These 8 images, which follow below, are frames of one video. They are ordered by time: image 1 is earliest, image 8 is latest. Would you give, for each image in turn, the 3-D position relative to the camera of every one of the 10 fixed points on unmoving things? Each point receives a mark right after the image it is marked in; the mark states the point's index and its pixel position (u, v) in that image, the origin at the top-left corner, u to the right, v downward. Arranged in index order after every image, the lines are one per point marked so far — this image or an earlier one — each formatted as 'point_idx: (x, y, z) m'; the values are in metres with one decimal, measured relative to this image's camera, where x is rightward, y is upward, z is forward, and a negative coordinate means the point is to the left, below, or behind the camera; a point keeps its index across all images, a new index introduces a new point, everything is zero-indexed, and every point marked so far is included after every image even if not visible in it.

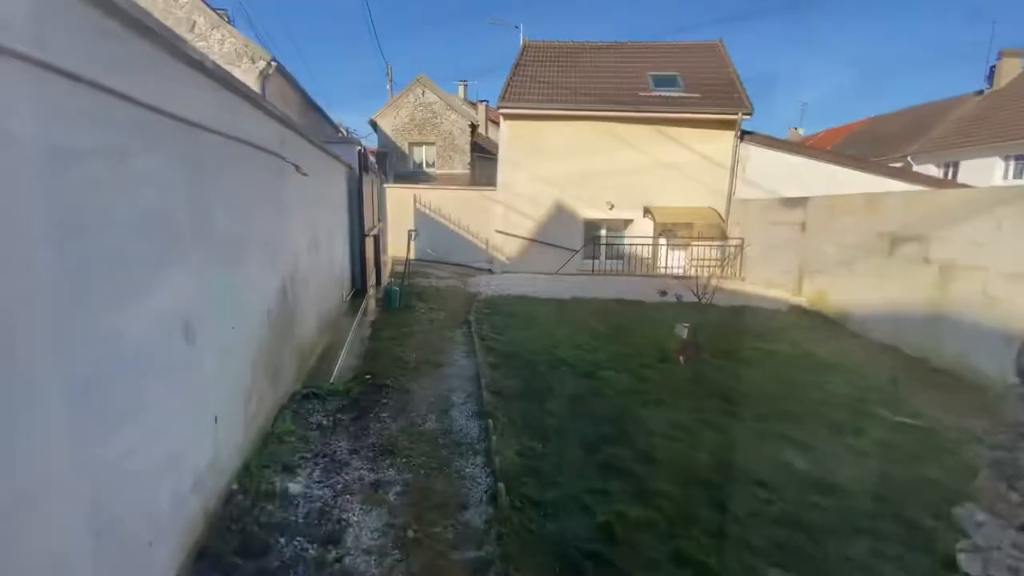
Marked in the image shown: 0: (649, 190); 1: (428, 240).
0: (+4.3, +3.1, +14.6) m
1: (-2.9, +1.6, +15.4) m
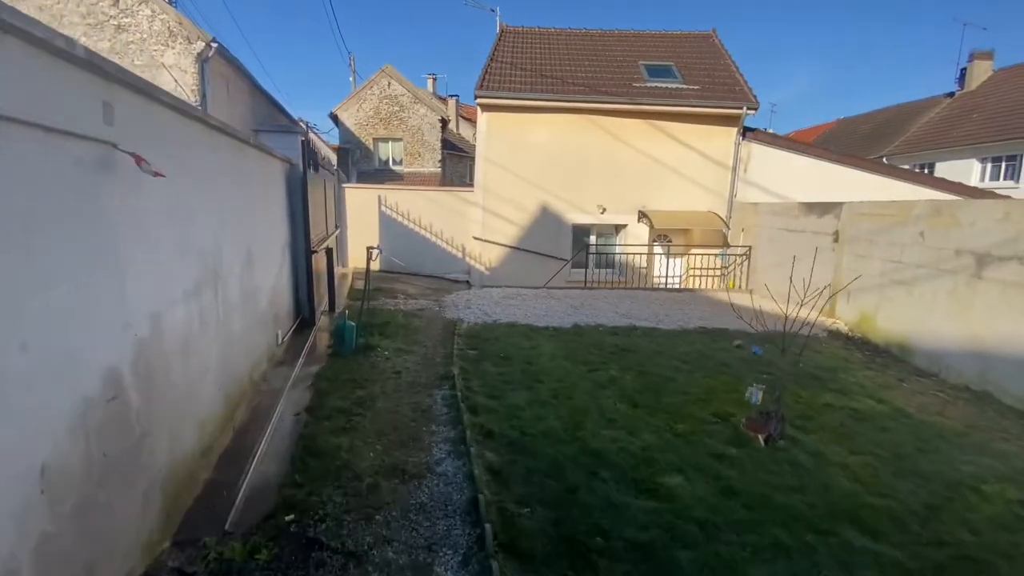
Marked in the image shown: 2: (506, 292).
0: (+3.7, +2.7, +13.1) m
1: (-3.5, +1.1, +13.4) m
2: (-0.2, -0.1, +10.6) m
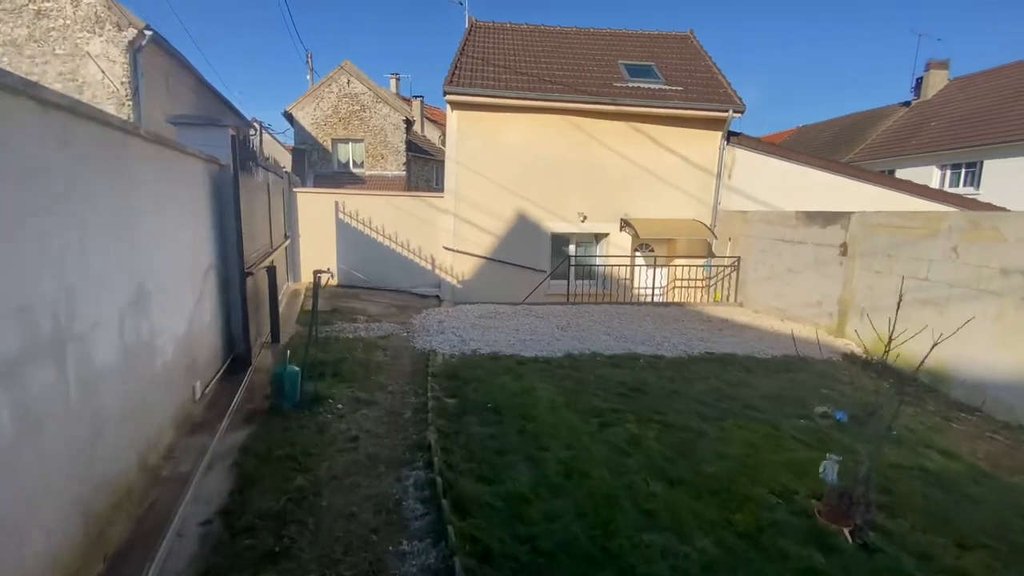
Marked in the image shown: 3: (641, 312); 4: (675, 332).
0: (+3.0, +2.4, +12.2) m
1: (-4.1, +0.7, +12.1) m
2: (-0.7, -0.4, +9.5) m
3: (+2.7, -0.5, +9.8) m
4: (+2.9, -0.8, +8.2) m
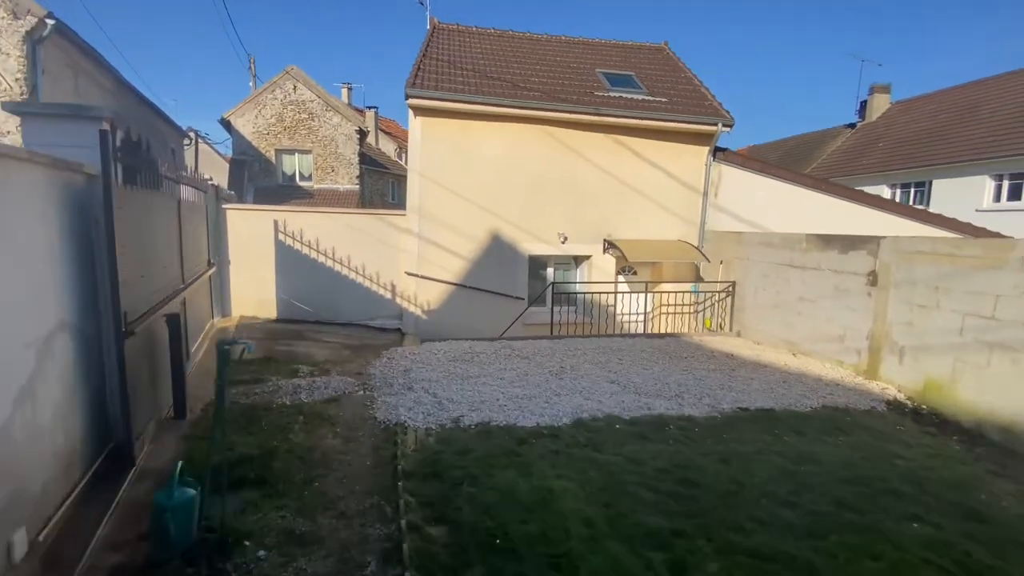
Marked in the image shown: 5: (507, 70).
0: (+2.4, +1.7, +11.1) m
1: (-4.7, 0.0, +10.2) m
2: (-1.0, -1.0, +7.9) m
3: (+2.3, -1.1, +8.6) m
4: (+2.6, -1.3, +7.0) m
5: (-0.1, +5.3, +11.4) m
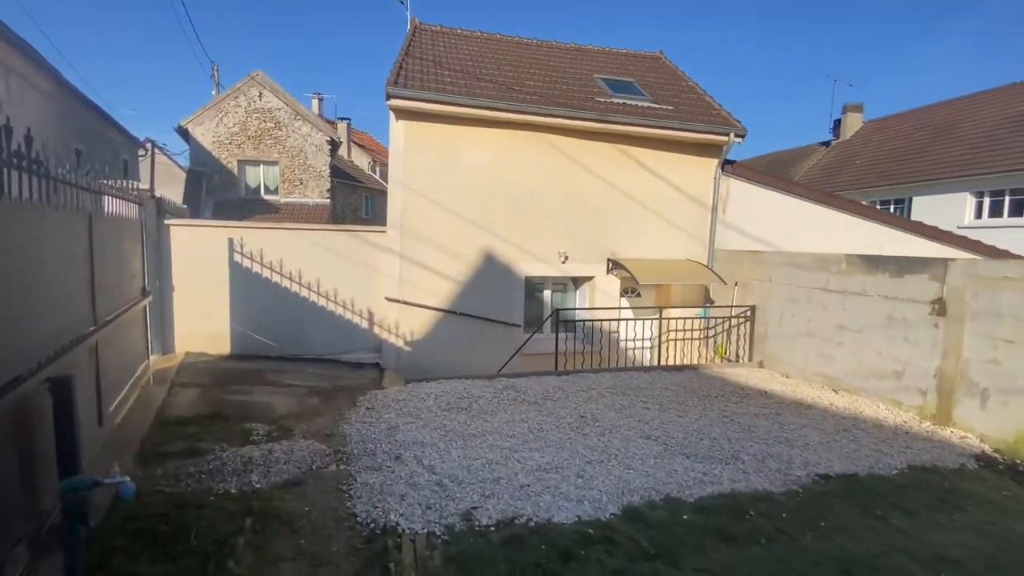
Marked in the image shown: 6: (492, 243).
0: (+2.2, +1.2, +10.0) m
1: (-4.8, -0.6, +8.7) m
2: (-0.9, -1.5, +6.6) m
3: (+2.3, -1.6, +7.4) m
4: (+2.7, -1.7, +5.8) m
5: (-0.3, +4.7, +10.3) m
6: (-0.4, +0.9, +9.3) m
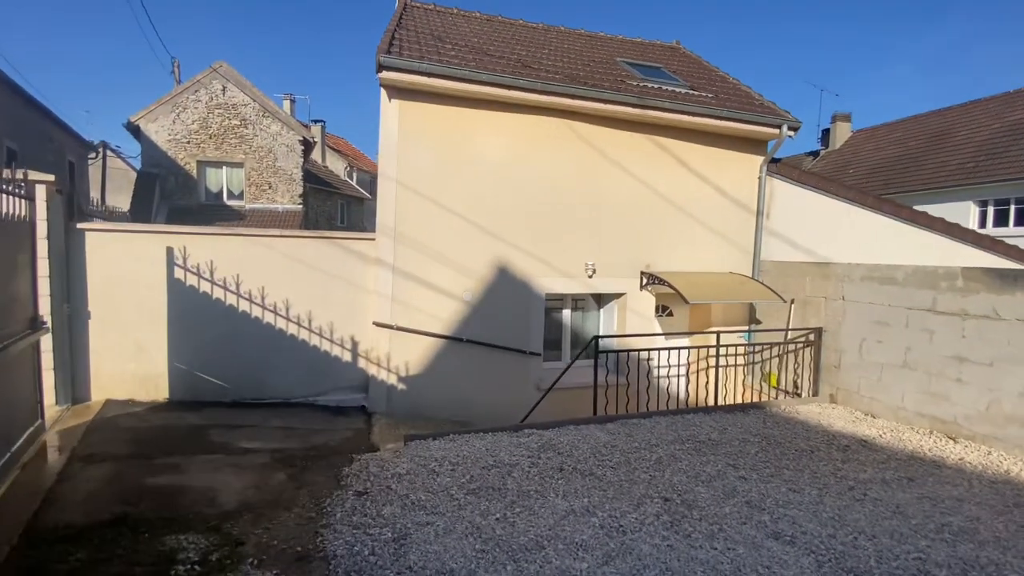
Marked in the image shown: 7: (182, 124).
0: (+2.5, +0.8, +8.5) m
1: (-4.4, -0.9, +6.7) m
2: (-0.5, -1.8, +4.8) m
3: (+2.7, -1.8, +5.8) m
4: (+3.2, -2.0, +4.2) m
5: (-0.1, +4.4, +8.6) m
6: (-0.1, +0.6, +7.6) m
7: (-13.0, +6.5, +18.4) m
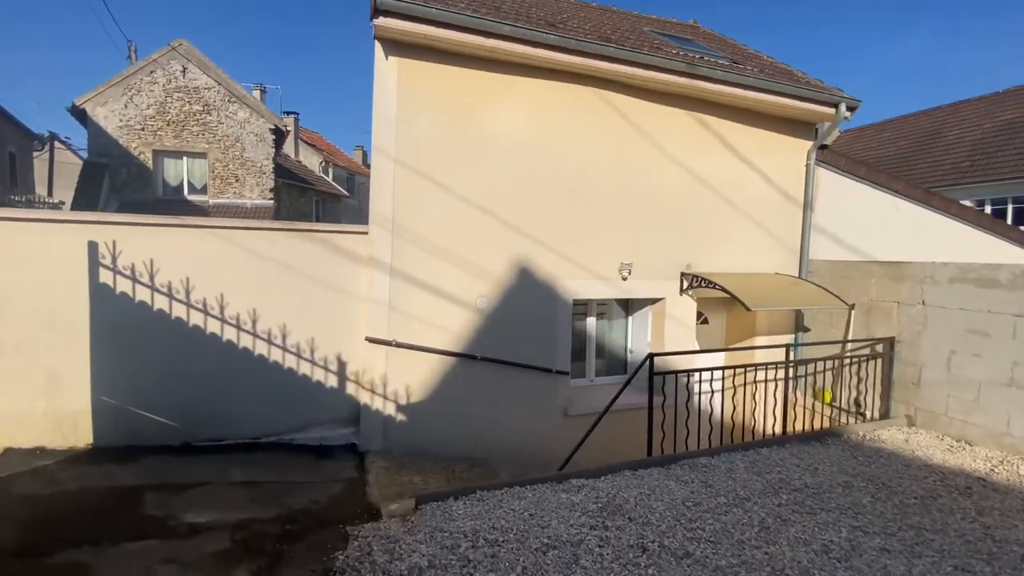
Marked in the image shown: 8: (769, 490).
0: (+2.7, +0.8, +7.2) m
1: (-4.1, -1.0, +5.2) m
2: (0.0, -1.8, +3.5) m
3: (+3.1, -1.9, +4.6) m
4: (+3.7, -2.0, +3.0) m
5: (+0.2, +4.3, +7.3) m
6: (+0.2, +0.5, +6.2) m
7: (-13.3, +6.3, +16.4) m
8: (+2.4, -1.9, +4.3) m
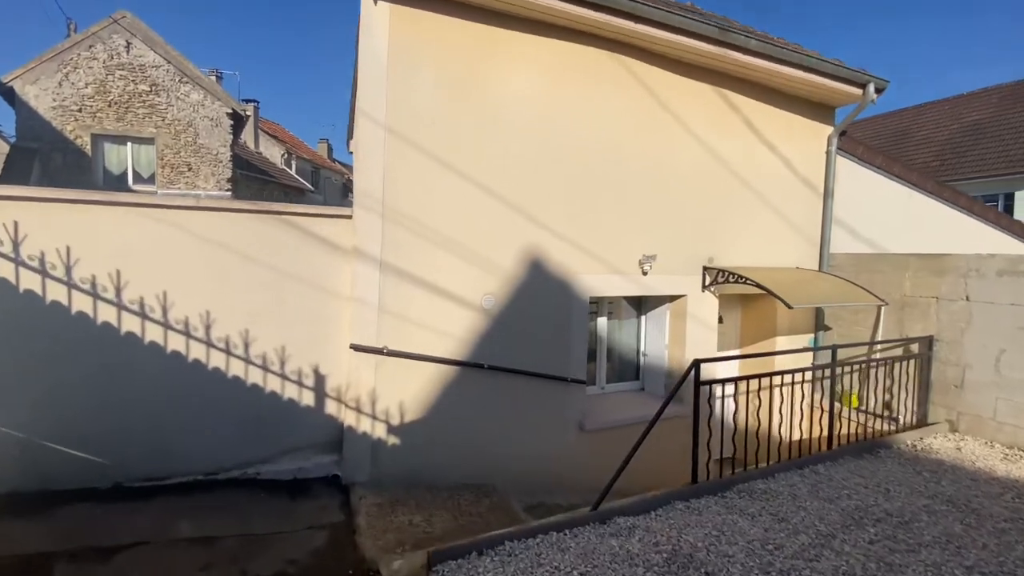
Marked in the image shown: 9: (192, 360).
0: (+2.8, +0.8, +6.6) m
1: (-3.9, -1.0, +4.0) m
2: (+0.3, -1.8, +2.6) m
3: (+3.4, -1.8, +4.0) m
4: (+4.0, -1.9, +2.4) m
5: (+0.2, +4.4, +6.4) m
6: (+0.3, +0.5, +5.4) m
7: (-13.9, +6.3, +14.6) m
8: (+2.6, -1.8, +3.6) m
9: (-2.9, -0.6, +4.3) m
